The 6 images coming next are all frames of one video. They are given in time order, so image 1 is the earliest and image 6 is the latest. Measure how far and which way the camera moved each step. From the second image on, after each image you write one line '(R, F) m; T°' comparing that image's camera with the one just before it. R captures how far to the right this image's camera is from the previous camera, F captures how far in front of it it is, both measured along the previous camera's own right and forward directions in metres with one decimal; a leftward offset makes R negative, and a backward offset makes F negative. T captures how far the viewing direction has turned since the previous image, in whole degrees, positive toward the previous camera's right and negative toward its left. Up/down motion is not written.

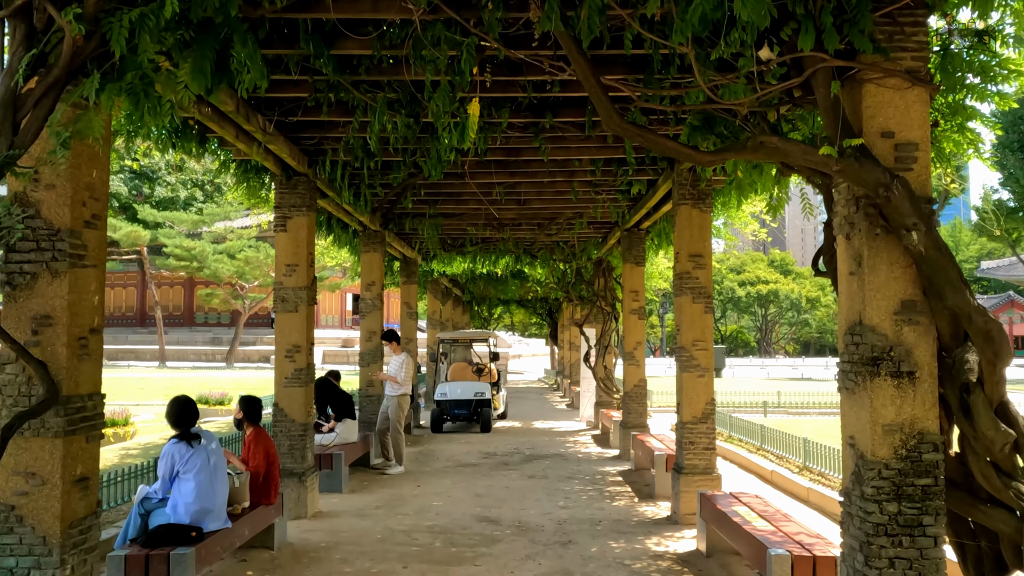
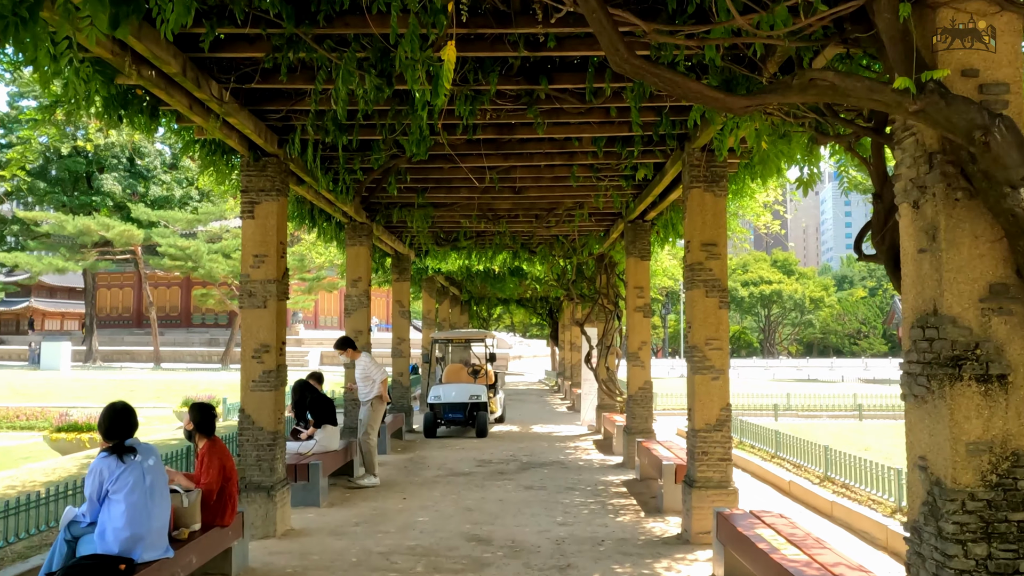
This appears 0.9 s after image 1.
(+0.1, +0.8) m; 0°
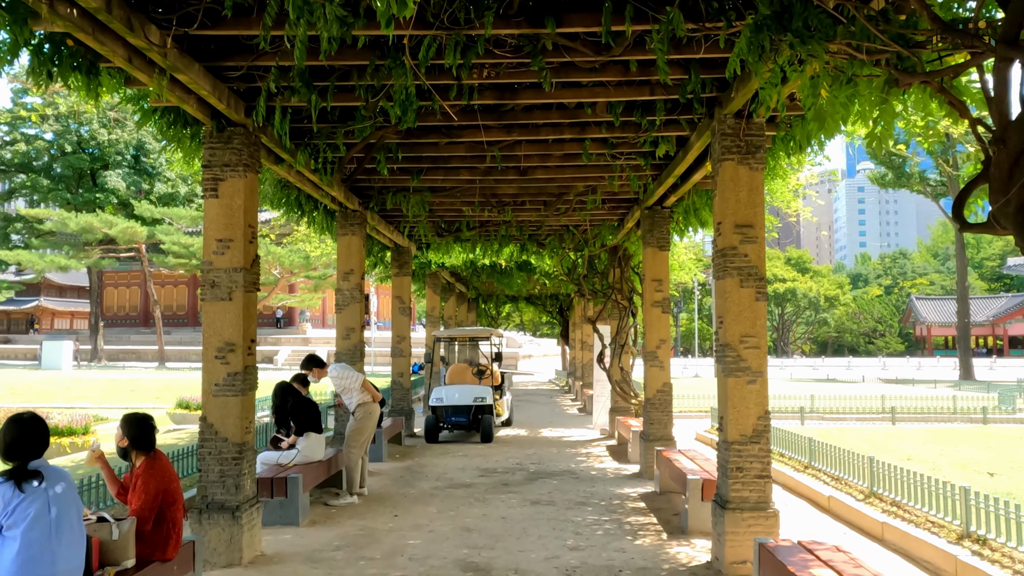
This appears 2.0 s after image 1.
(+0.1, +1.0) m; -1°
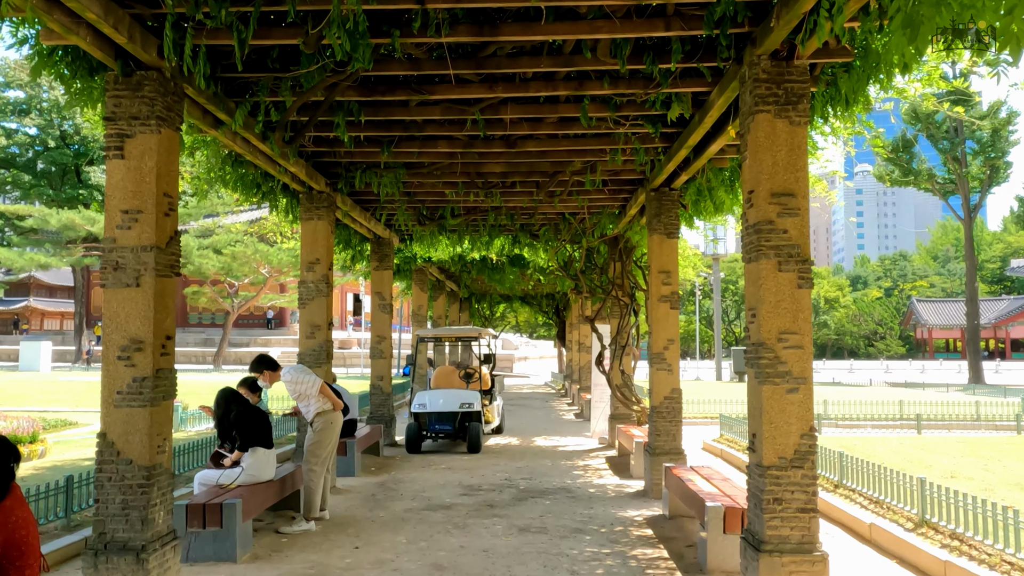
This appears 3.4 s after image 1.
(+0.1, +1.2) m; 0°
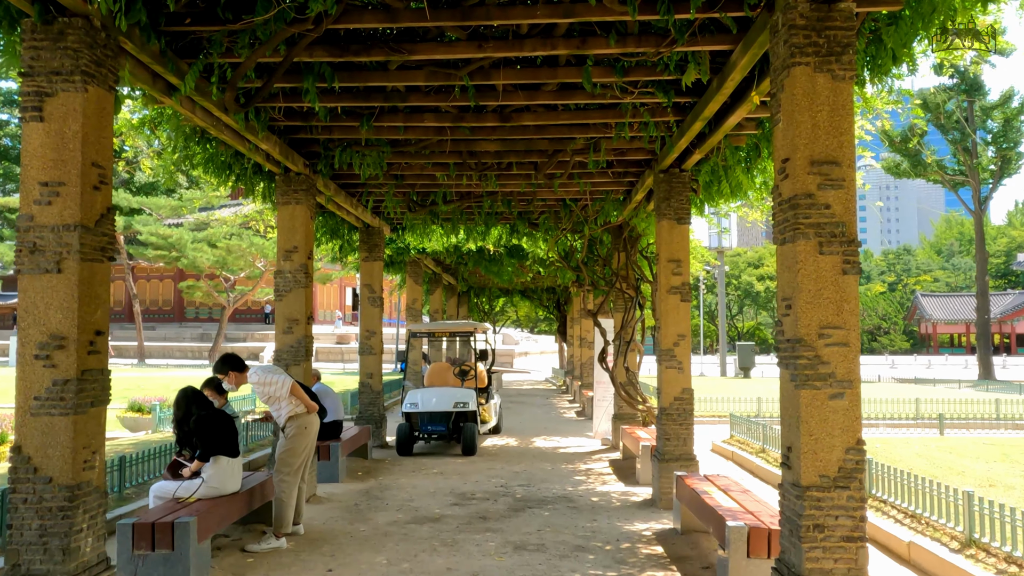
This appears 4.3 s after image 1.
(+0.1, +0.8) m; 0°
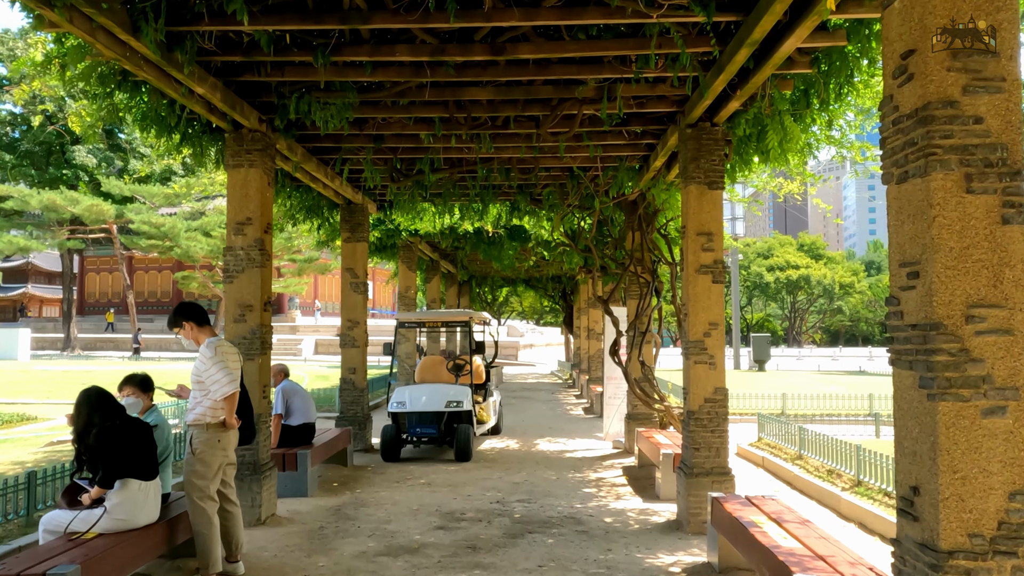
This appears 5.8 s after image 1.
(+0.1, +1.4) m; 0°
